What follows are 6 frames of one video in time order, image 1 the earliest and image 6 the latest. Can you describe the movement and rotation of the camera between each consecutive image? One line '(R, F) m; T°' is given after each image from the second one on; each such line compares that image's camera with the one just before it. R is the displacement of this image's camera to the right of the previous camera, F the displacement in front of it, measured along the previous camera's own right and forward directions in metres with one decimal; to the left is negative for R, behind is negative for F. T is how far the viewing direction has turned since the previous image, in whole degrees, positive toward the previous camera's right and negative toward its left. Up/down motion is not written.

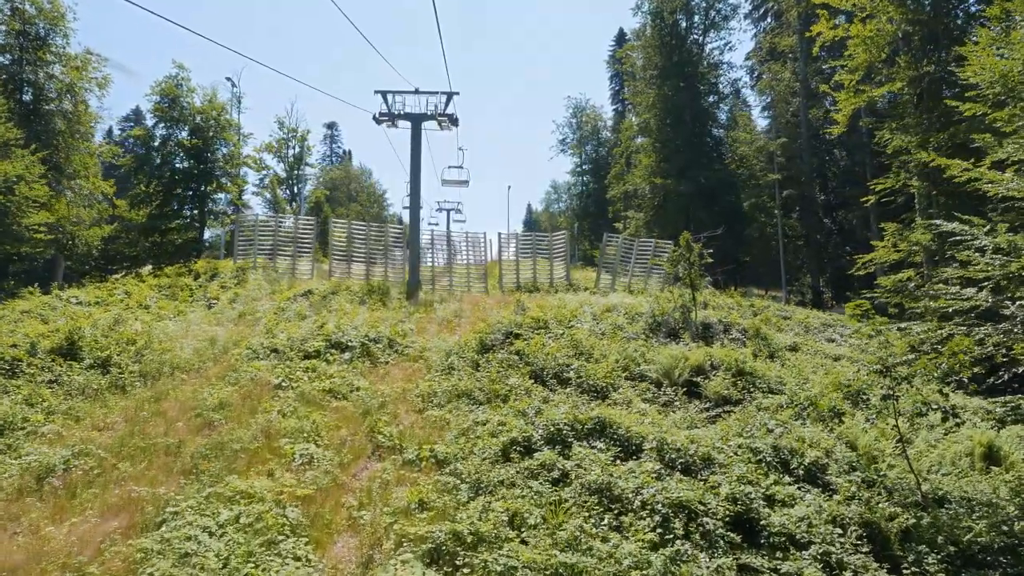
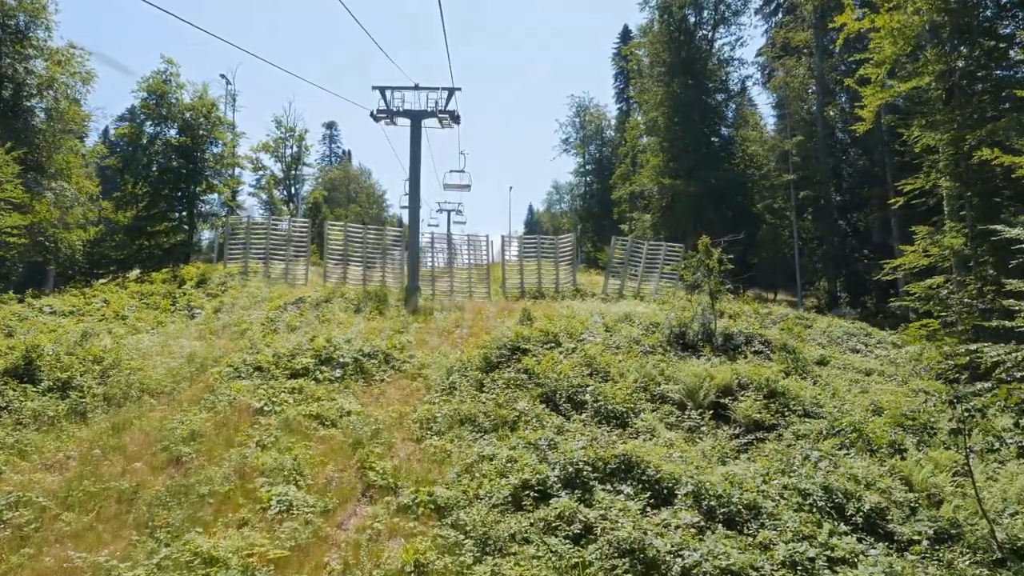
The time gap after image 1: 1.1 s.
(-0.1, +0.9) m; 0°
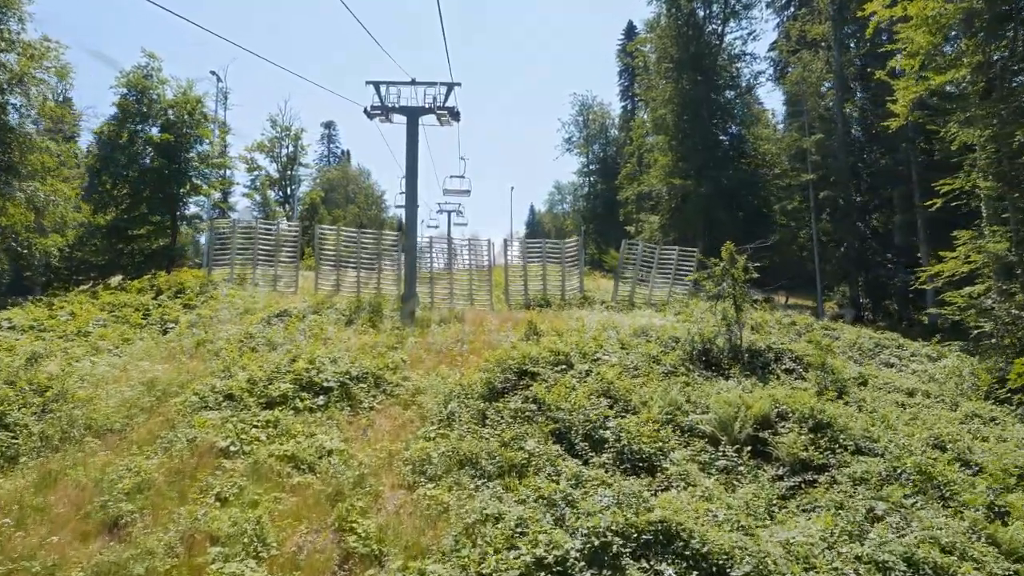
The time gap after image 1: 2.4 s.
(-0.1, +1.0) m; 0°
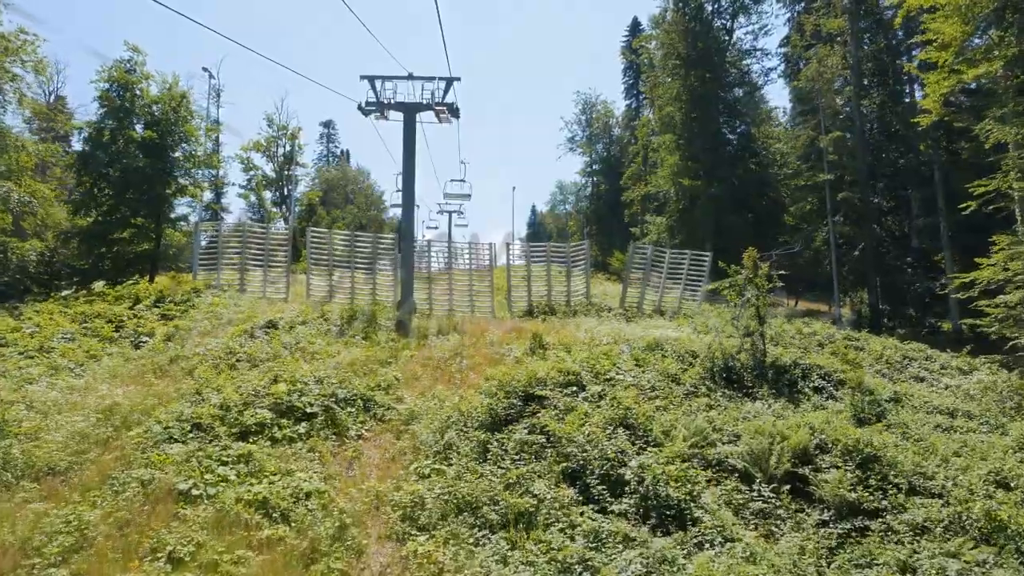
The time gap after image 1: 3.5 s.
(0.0, +0.8) m; 0°
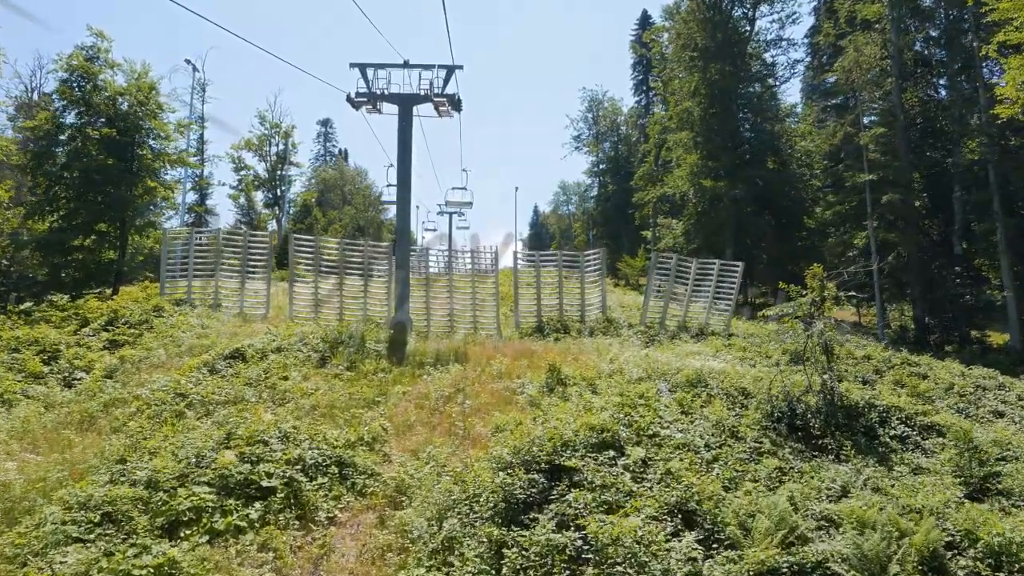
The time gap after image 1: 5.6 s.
(-0.2, +1.7) m; 0°
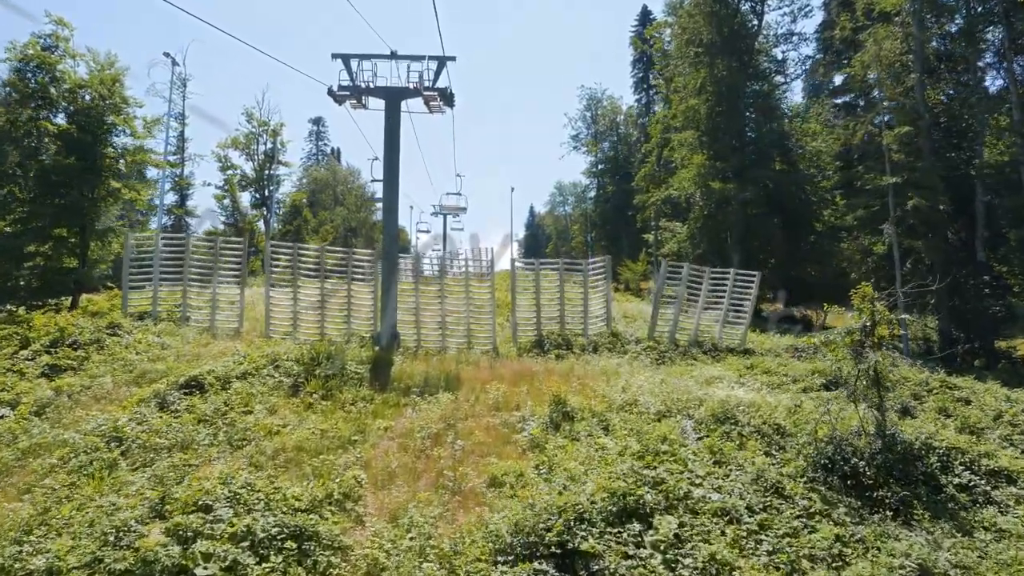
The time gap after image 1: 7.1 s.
(0.0, +1.1) m; 0°
